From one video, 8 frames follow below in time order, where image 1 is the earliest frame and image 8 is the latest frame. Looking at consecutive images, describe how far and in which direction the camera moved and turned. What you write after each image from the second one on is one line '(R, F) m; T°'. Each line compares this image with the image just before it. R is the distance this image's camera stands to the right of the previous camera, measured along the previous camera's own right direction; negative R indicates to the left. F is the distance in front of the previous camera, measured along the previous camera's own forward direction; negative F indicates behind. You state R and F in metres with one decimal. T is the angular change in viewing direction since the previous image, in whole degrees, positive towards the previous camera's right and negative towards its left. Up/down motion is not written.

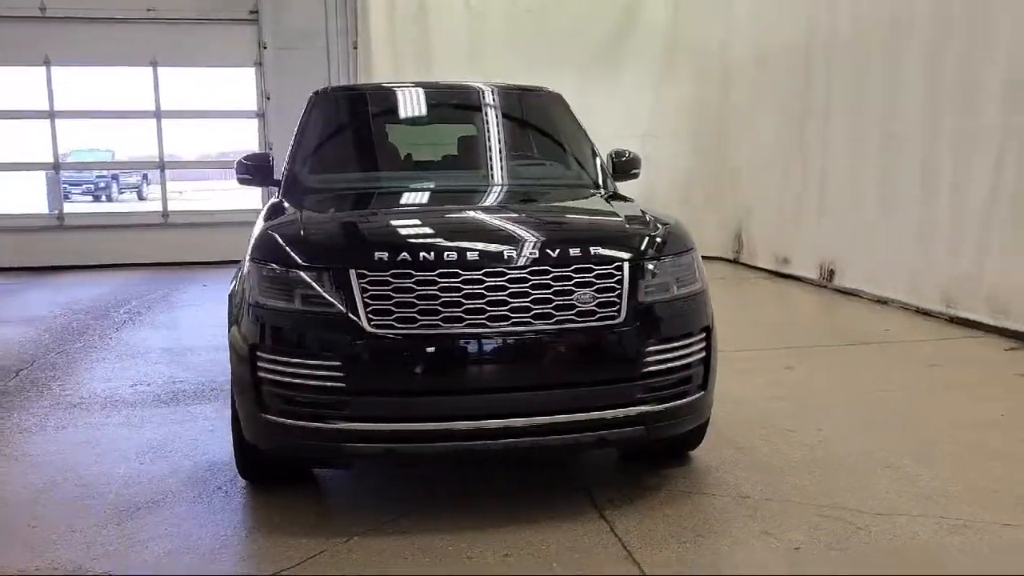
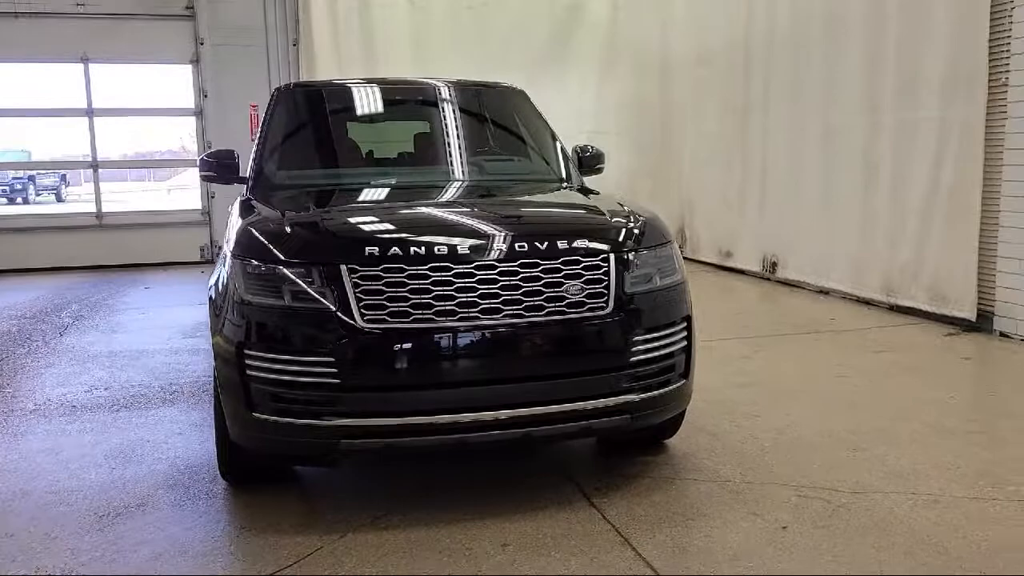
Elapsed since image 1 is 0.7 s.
(-0.2, 0.0) m; +4°
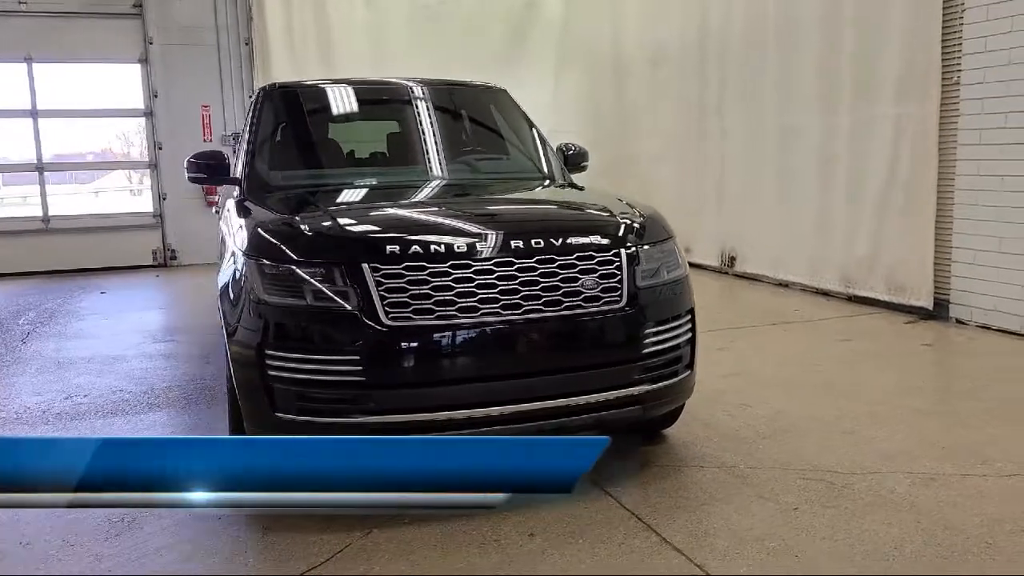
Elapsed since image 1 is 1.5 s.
(-0.2, 0.0) m; +4°
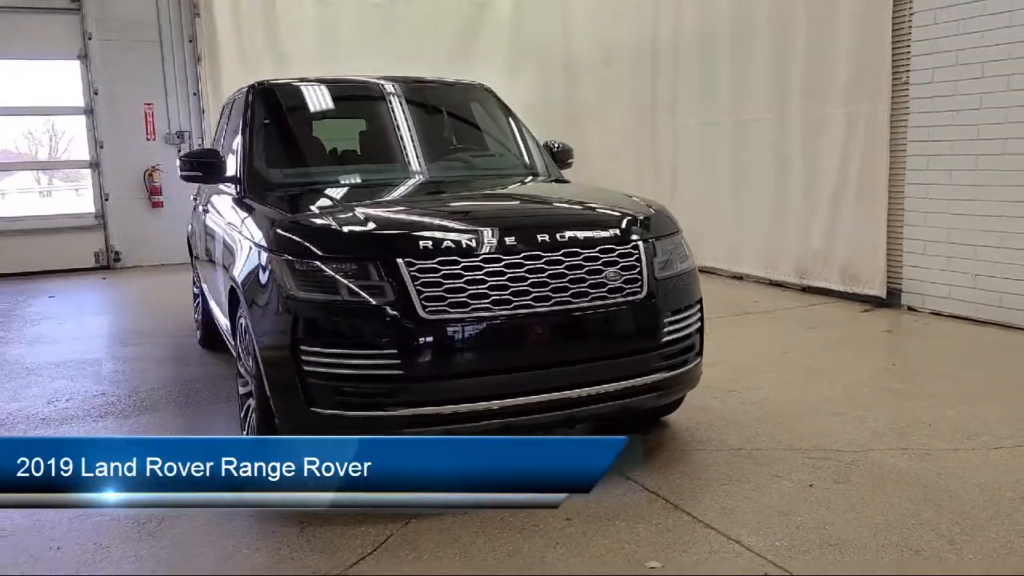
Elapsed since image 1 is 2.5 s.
(-0.3, -0.1) m; +5°
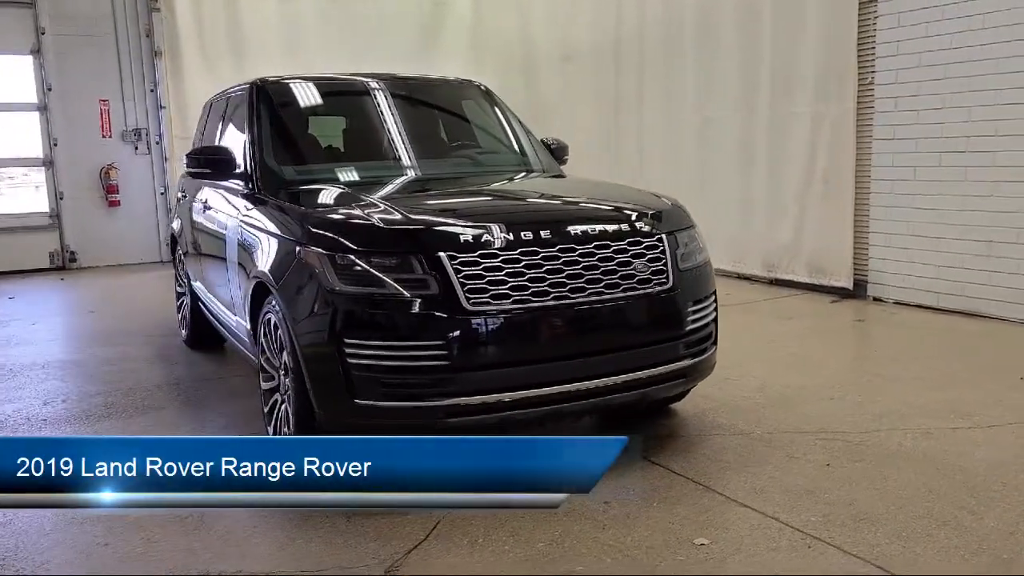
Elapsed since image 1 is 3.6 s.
(-0.3, -0.1) m; +4°
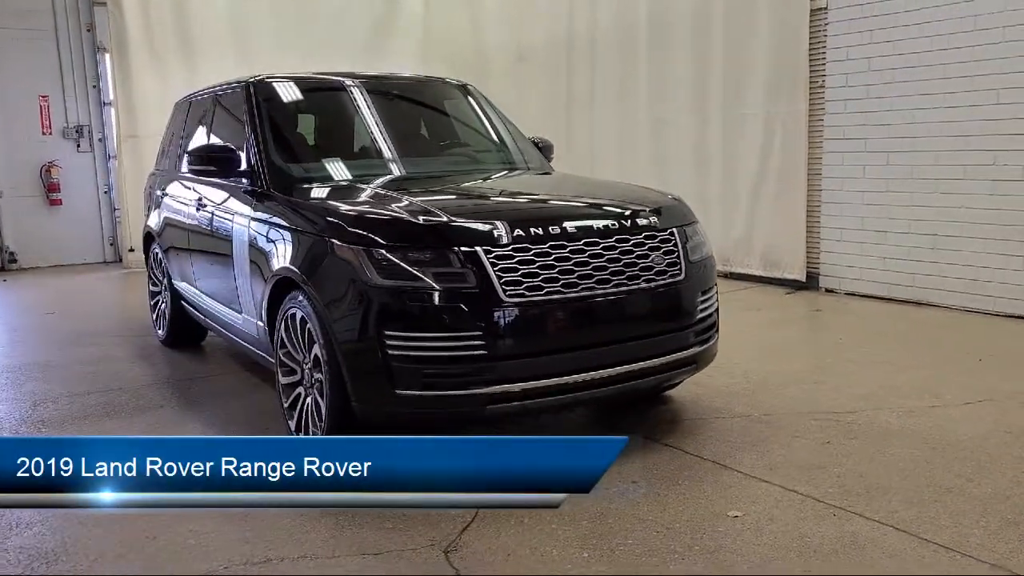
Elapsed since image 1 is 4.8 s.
(-0.3, -0.1) m; +5°
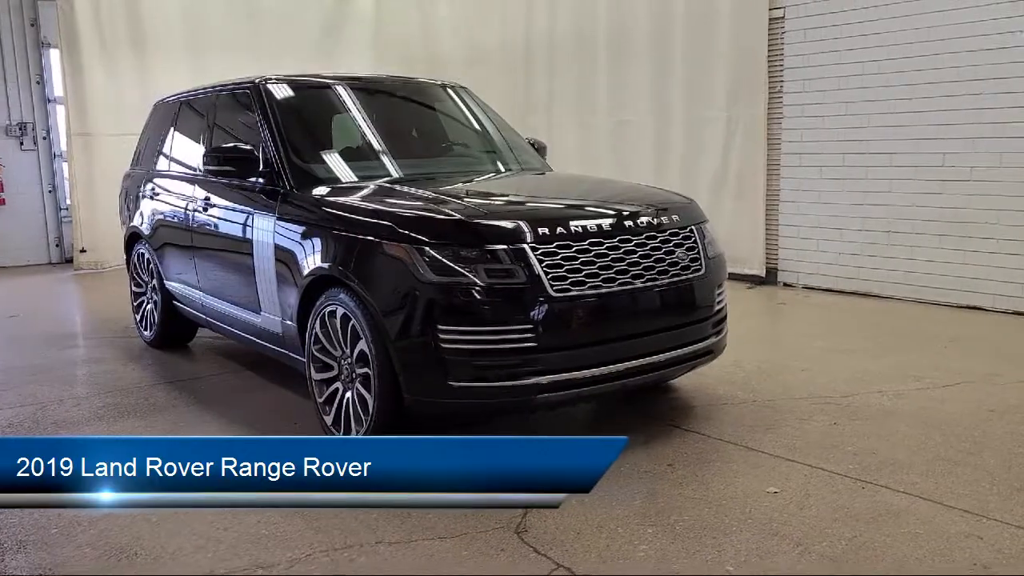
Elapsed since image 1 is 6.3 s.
(-0.4, -0.1) m; +5°
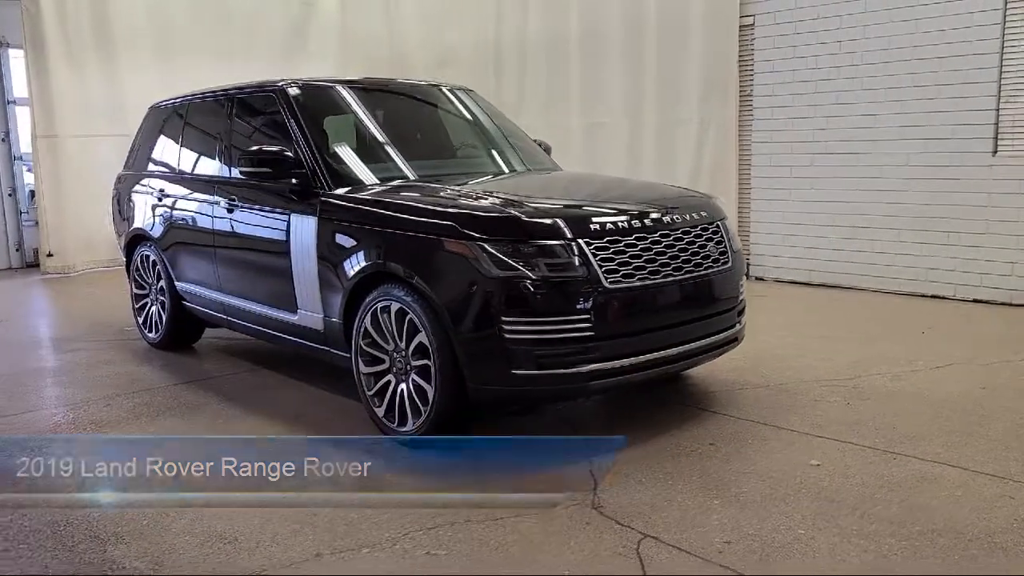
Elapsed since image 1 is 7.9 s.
(-0.4, -0.2) m; +4°
